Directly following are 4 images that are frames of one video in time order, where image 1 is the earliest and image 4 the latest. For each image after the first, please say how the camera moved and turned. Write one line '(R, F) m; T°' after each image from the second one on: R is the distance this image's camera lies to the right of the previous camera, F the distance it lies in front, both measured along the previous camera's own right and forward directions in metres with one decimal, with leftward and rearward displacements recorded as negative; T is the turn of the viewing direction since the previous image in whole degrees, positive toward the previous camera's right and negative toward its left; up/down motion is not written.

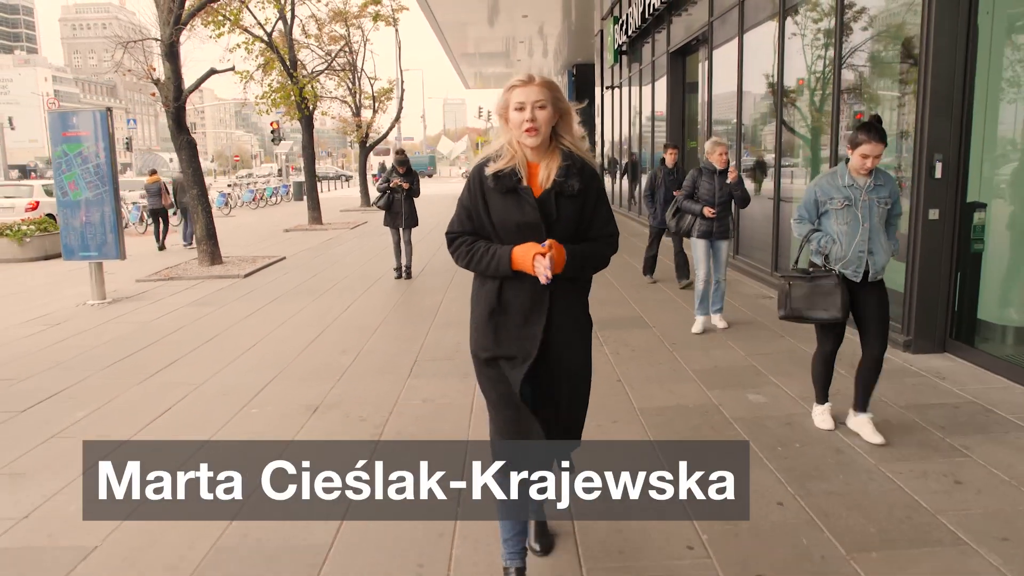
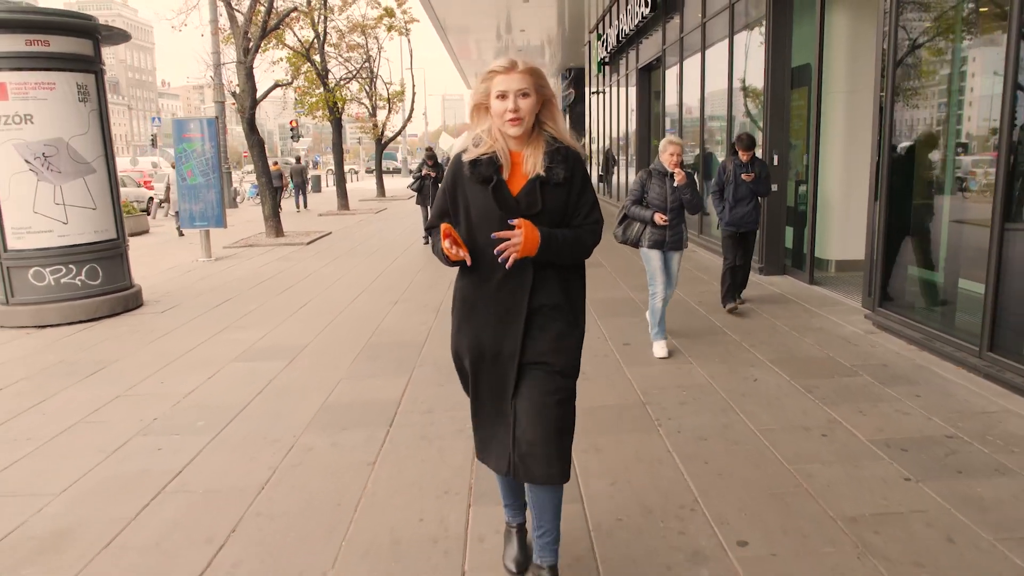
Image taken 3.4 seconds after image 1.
(0.0, -1.1) m; 0°
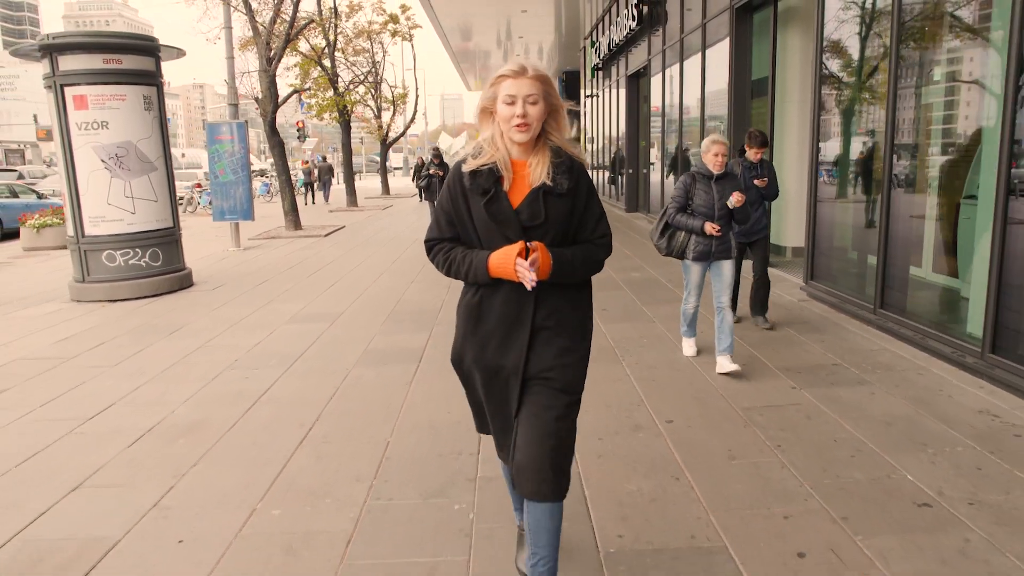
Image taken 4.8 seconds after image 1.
(0.0, -1.3) m; 0°
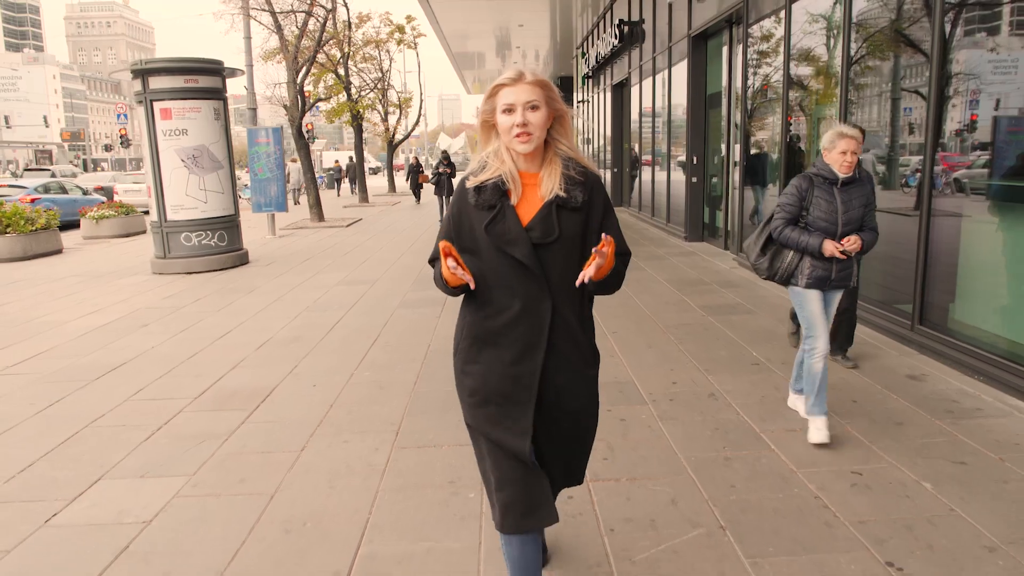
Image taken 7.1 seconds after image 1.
(0.0, -2.1) m; 0°
